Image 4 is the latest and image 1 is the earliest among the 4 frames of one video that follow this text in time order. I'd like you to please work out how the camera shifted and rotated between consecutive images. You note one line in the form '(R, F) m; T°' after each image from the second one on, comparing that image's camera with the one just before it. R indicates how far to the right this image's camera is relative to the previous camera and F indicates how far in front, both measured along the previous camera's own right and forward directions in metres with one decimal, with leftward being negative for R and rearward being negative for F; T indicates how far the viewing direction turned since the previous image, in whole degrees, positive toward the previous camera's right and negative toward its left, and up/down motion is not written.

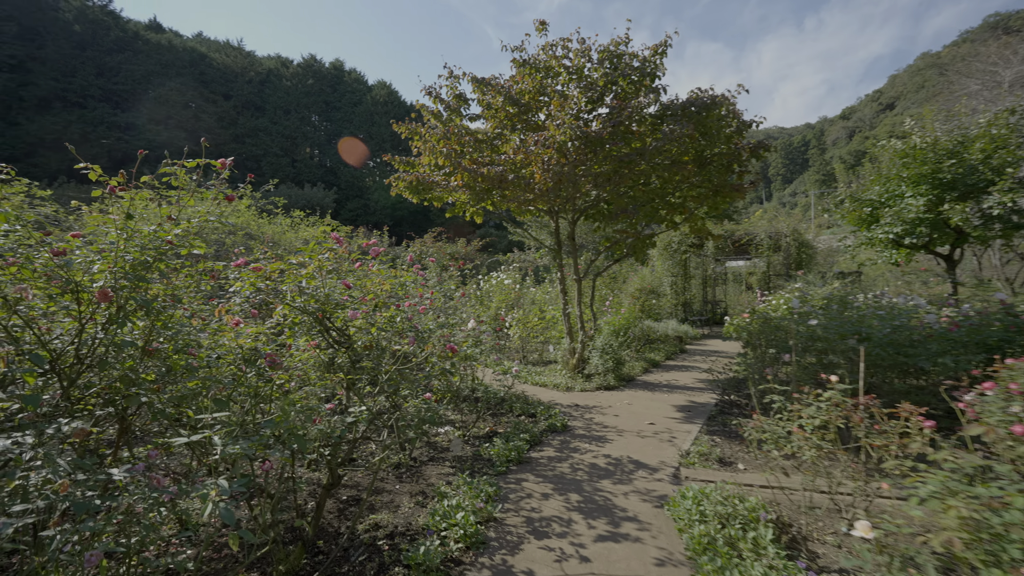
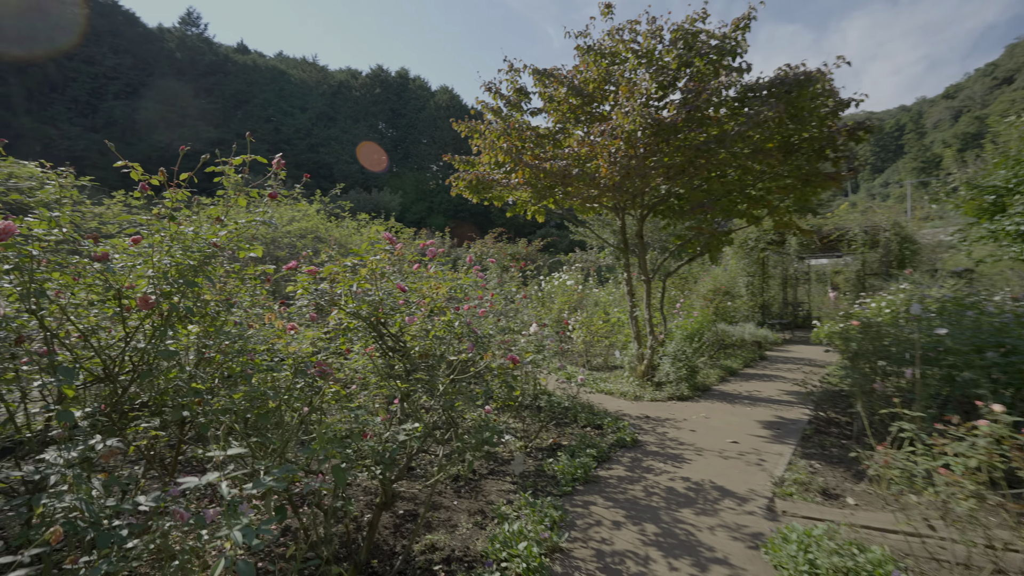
(0.0, +0.3) m; -8°
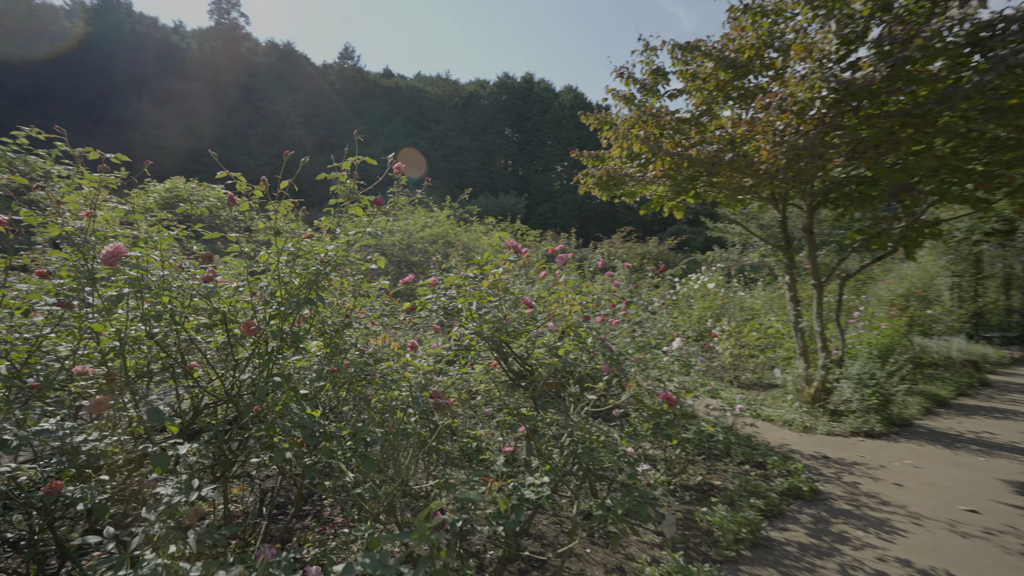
(-0.1, +0.4) m; -15°
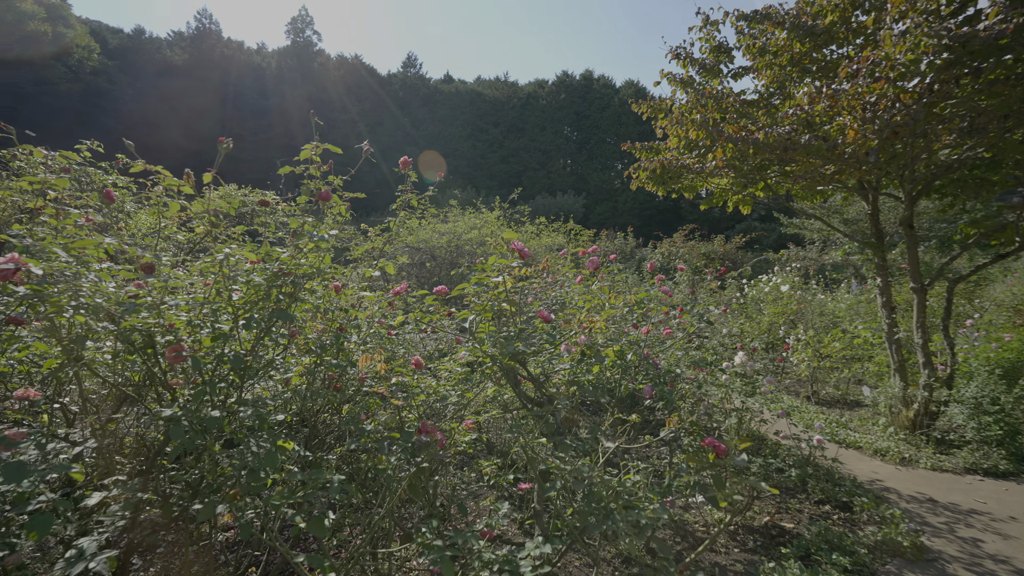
(+0.2, +0.3) m; -8°
